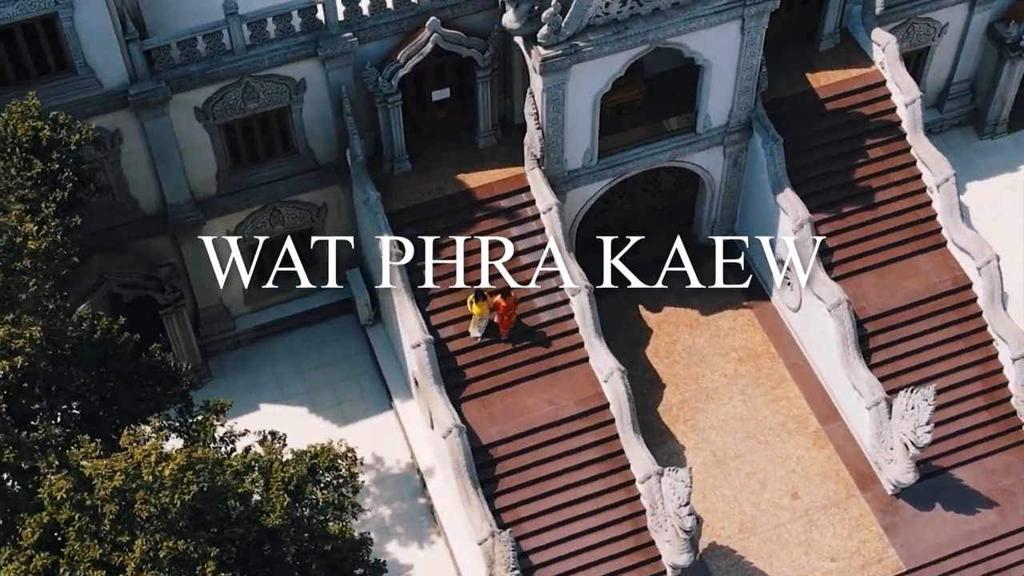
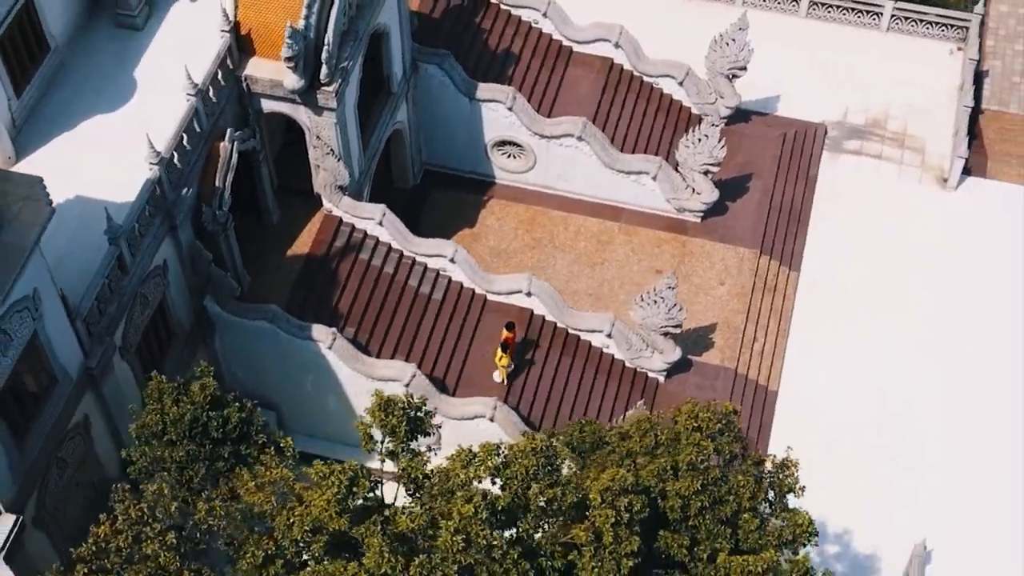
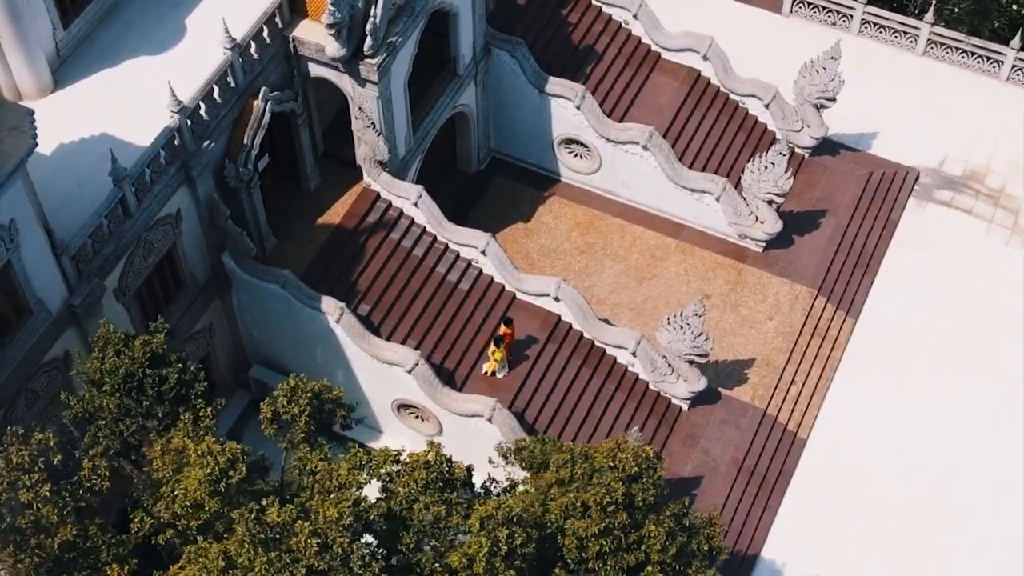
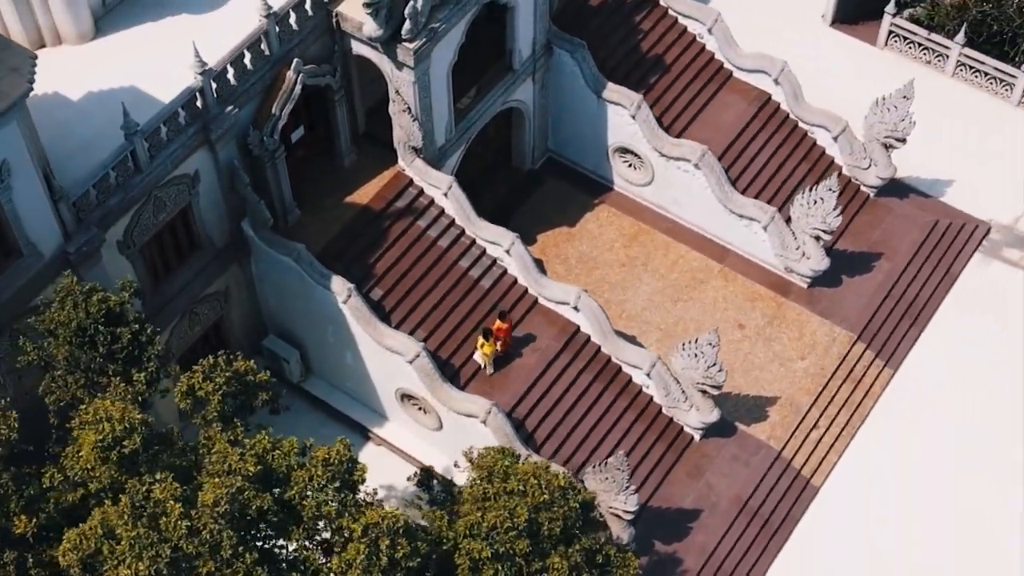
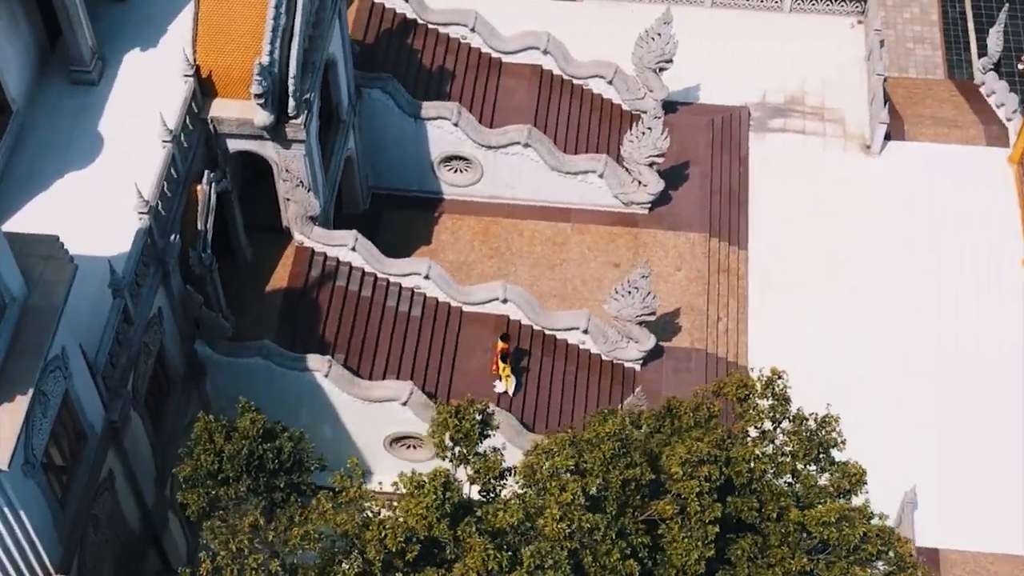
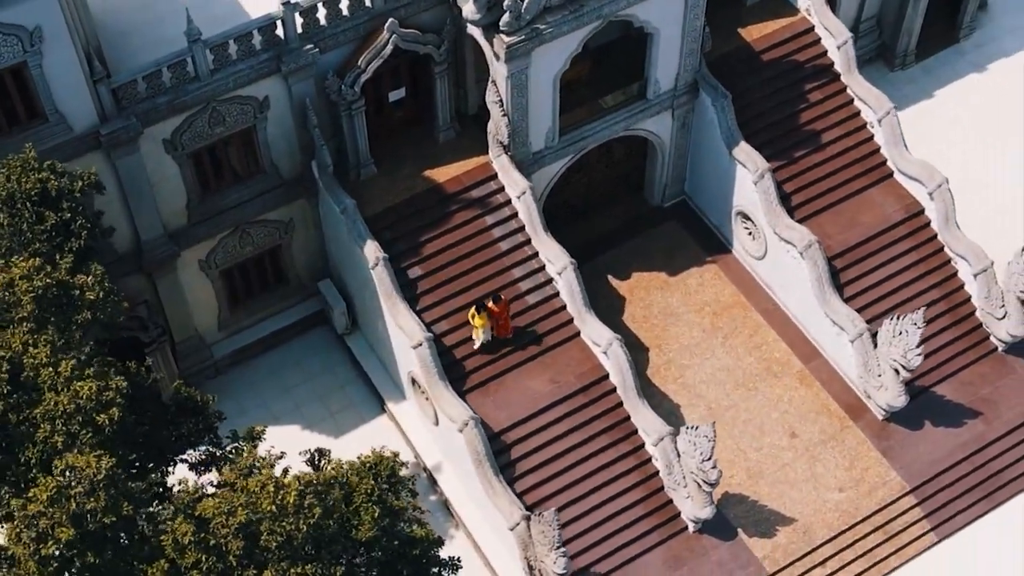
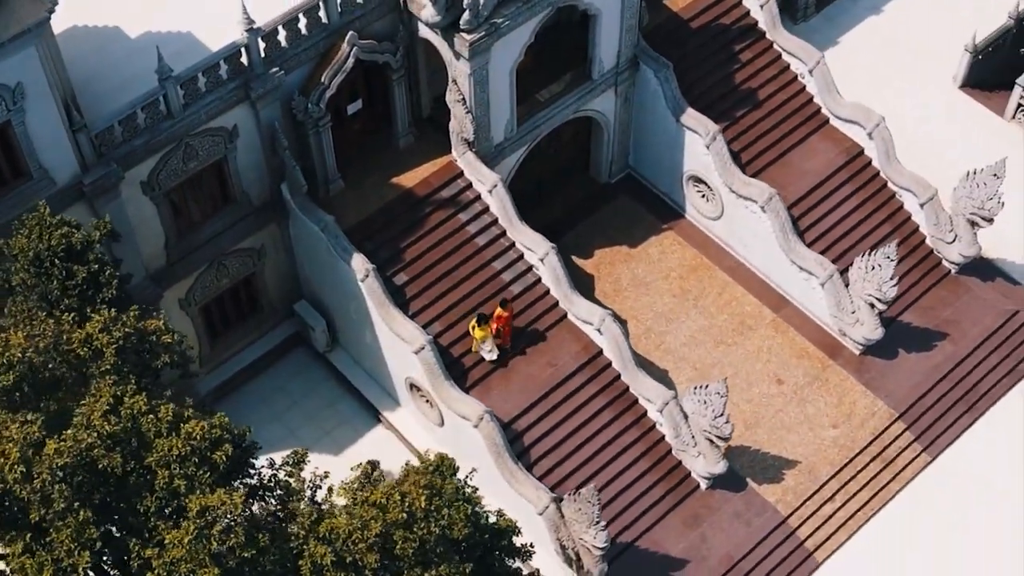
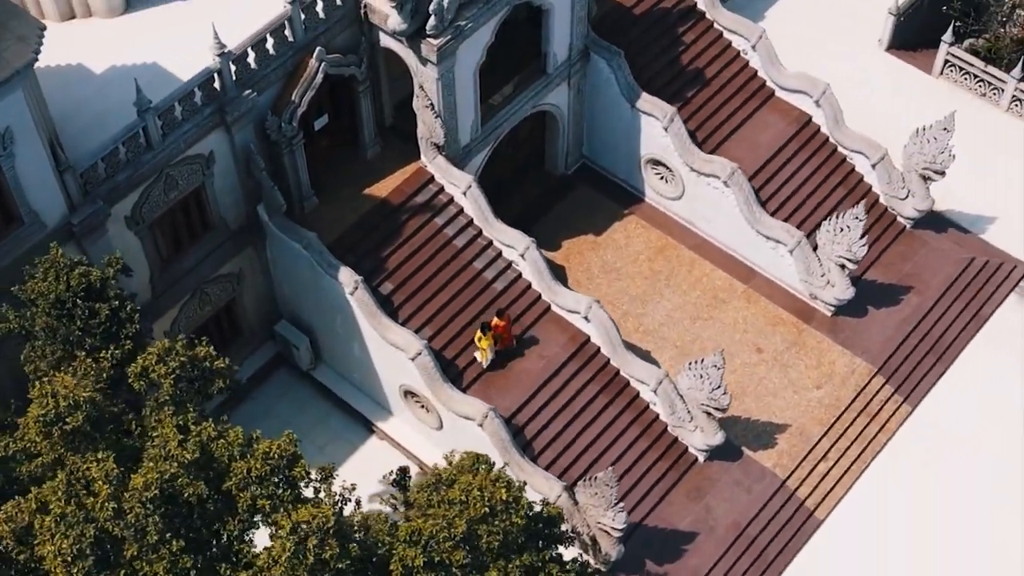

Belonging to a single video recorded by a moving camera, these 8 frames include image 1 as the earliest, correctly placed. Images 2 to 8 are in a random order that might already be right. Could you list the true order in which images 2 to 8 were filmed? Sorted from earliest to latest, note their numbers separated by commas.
6, 7, 8, 4, 3, 2, 5
